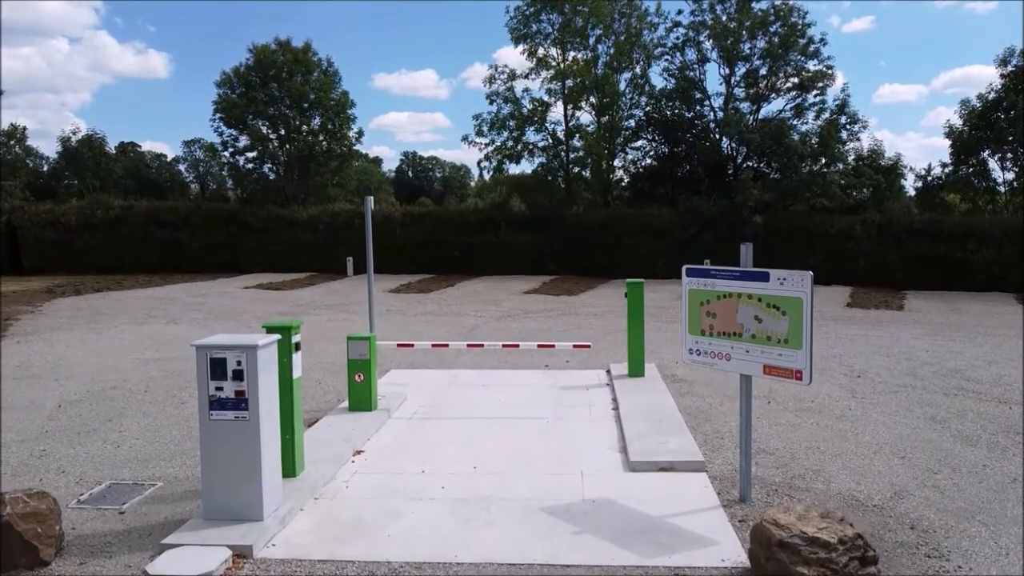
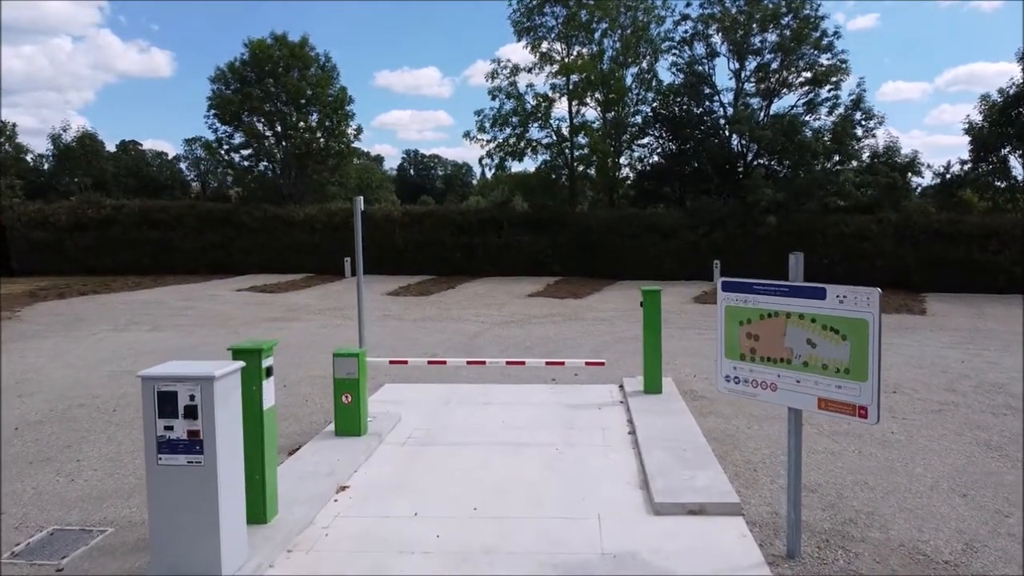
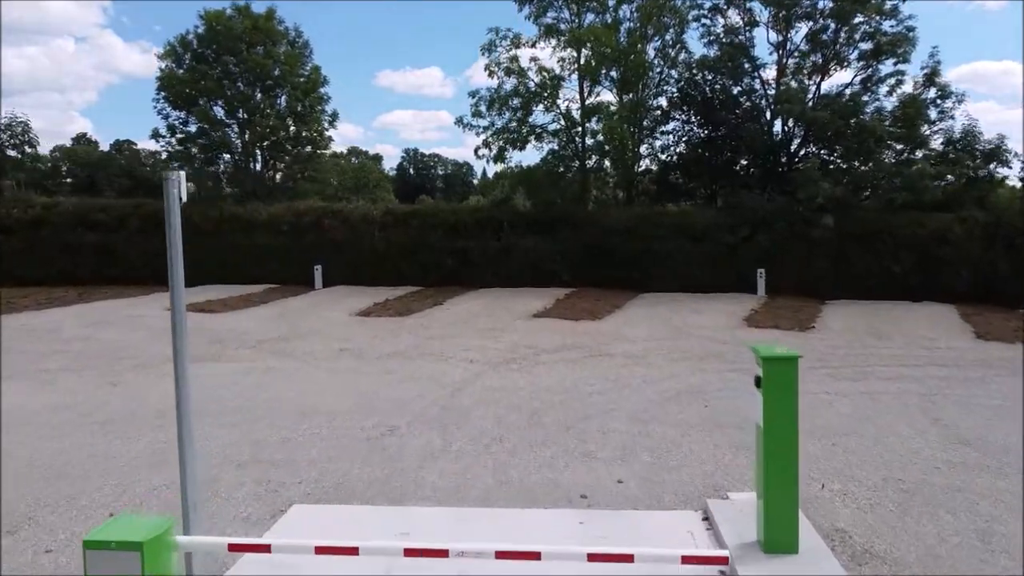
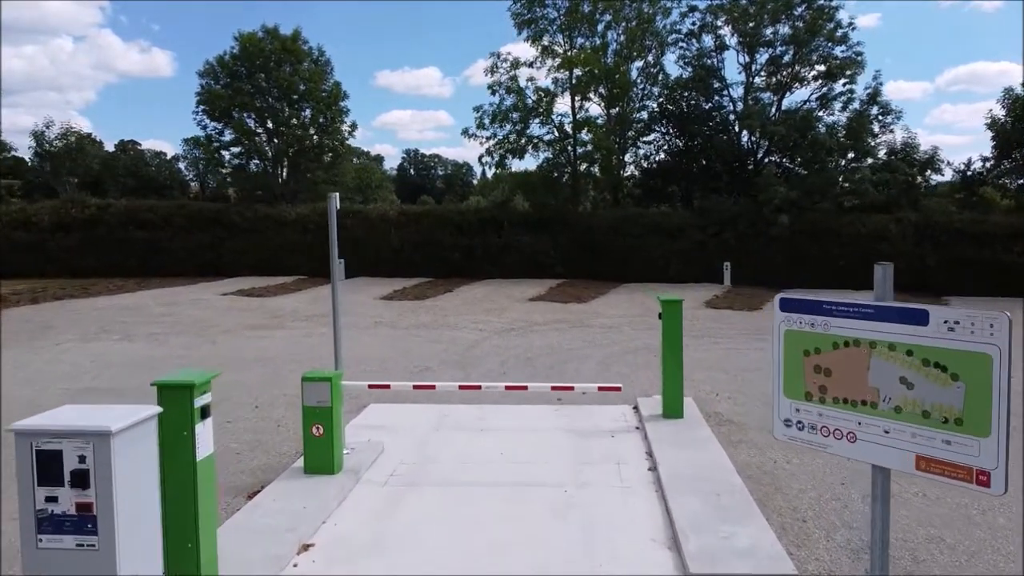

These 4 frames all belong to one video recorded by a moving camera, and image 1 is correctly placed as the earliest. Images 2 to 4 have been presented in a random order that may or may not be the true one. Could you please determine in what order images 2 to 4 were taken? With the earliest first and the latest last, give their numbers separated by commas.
2, 4, 3
